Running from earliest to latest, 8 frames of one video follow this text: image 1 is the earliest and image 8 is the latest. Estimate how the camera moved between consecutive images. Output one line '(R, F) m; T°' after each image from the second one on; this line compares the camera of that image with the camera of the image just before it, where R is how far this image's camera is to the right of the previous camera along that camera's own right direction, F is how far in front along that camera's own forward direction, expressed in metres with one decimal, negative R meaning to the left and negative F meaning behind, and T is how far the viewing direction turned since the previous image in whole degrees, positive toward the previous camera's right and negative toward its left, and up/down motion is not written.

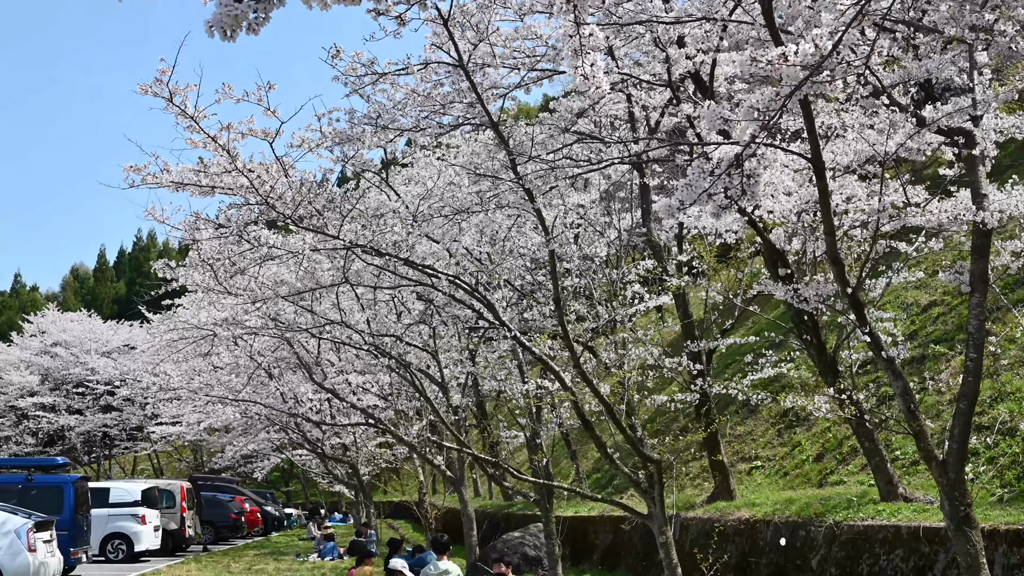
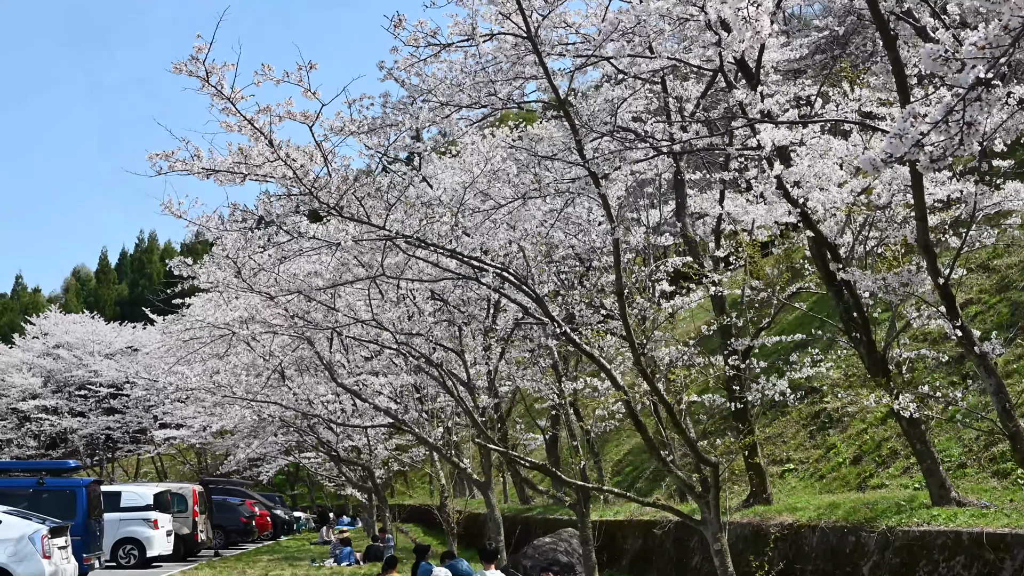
(-0.3, +0.4) m; 0°
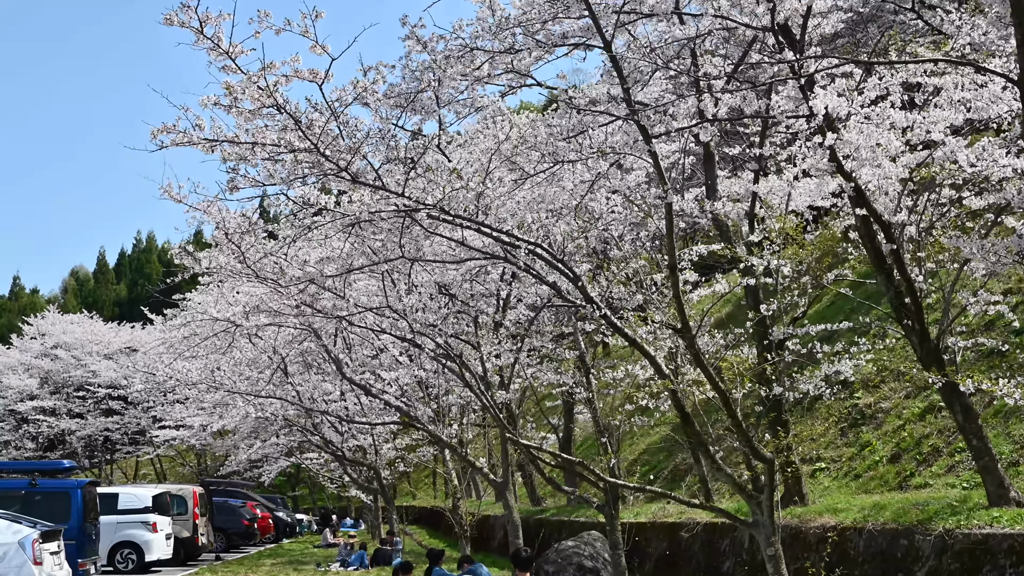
(-0.2, +0.7) m; 0°
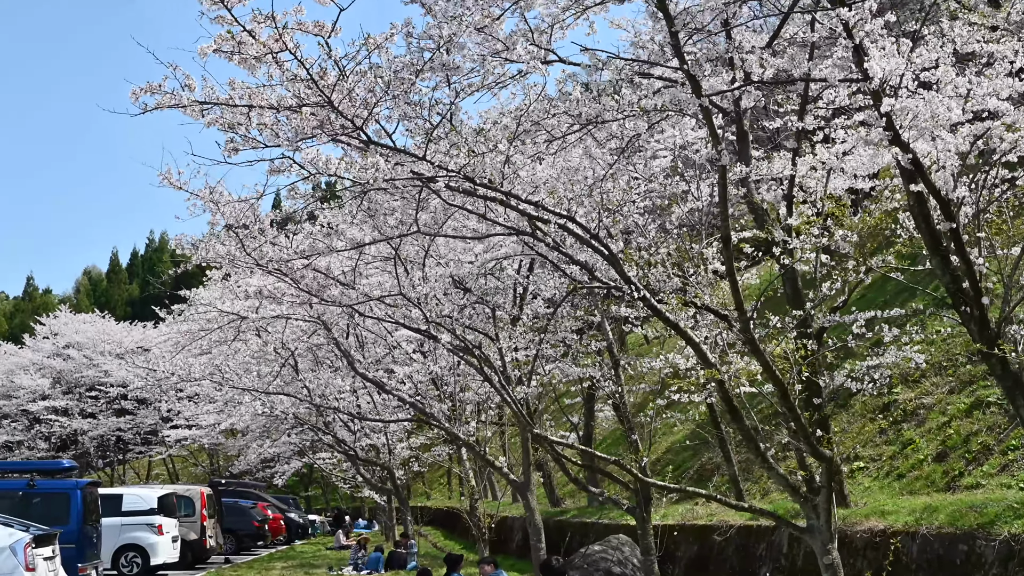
(-0.1, +0.6) m; -1°
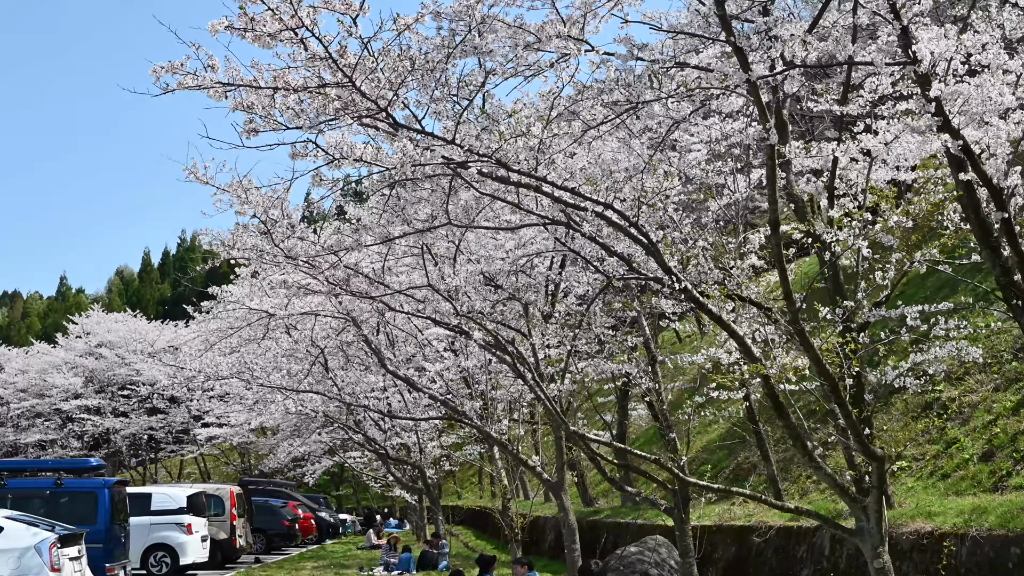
(0.0, +0.2) m; -1°
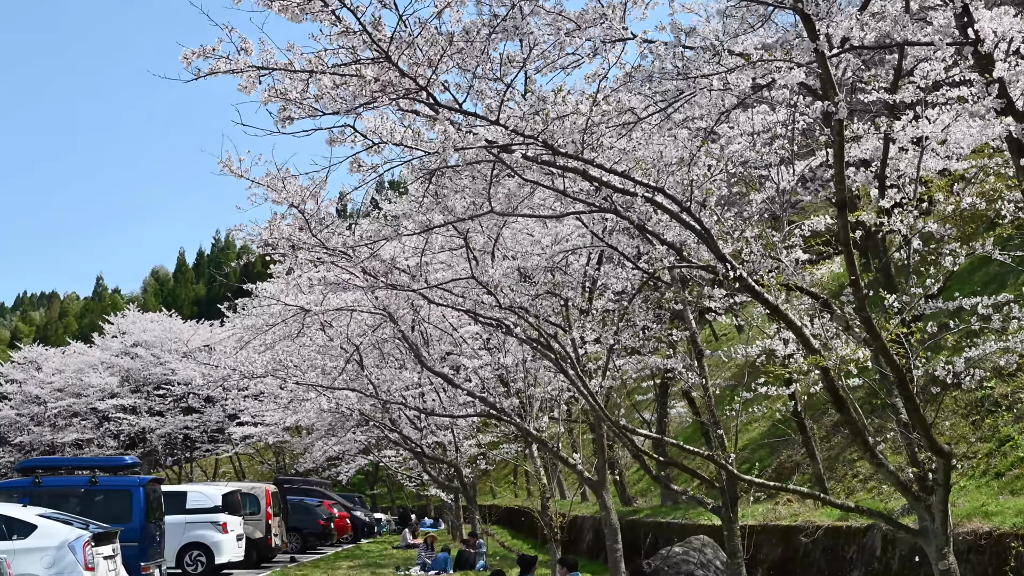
(-0.1, +0.2) m; -1°
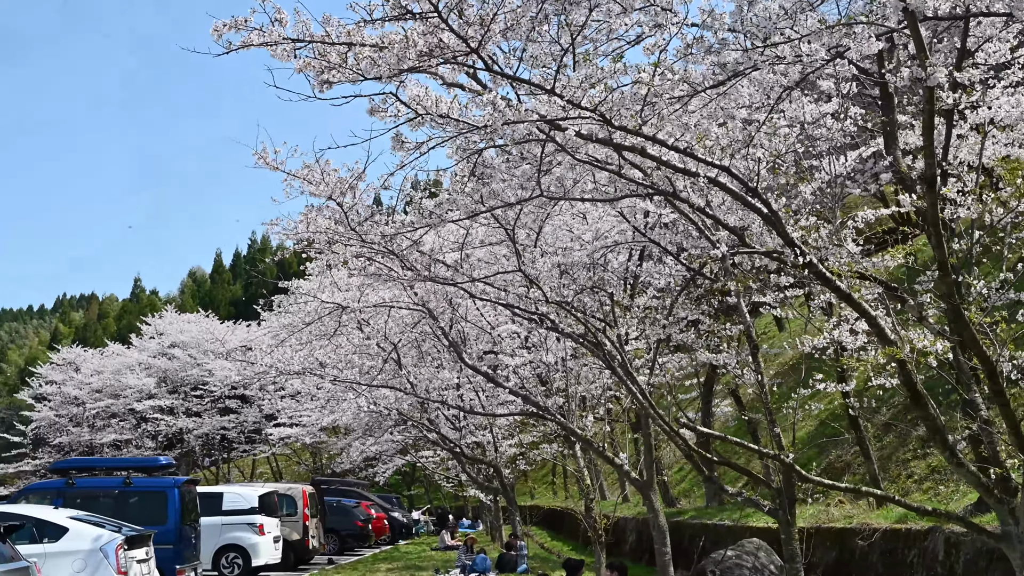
(-0.1, +0.3) m; -2°
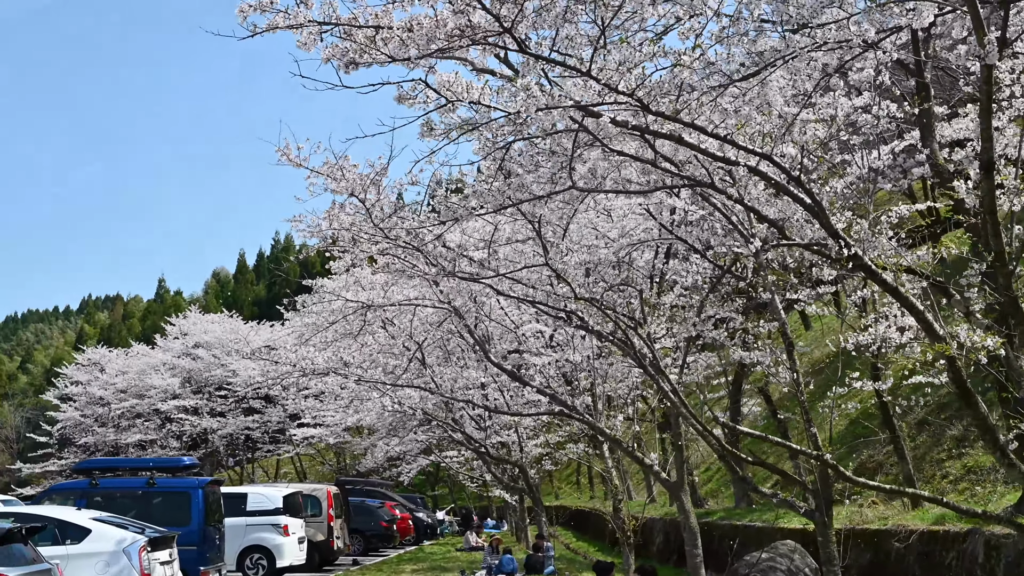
(0.0, +0.2) m; -1°
